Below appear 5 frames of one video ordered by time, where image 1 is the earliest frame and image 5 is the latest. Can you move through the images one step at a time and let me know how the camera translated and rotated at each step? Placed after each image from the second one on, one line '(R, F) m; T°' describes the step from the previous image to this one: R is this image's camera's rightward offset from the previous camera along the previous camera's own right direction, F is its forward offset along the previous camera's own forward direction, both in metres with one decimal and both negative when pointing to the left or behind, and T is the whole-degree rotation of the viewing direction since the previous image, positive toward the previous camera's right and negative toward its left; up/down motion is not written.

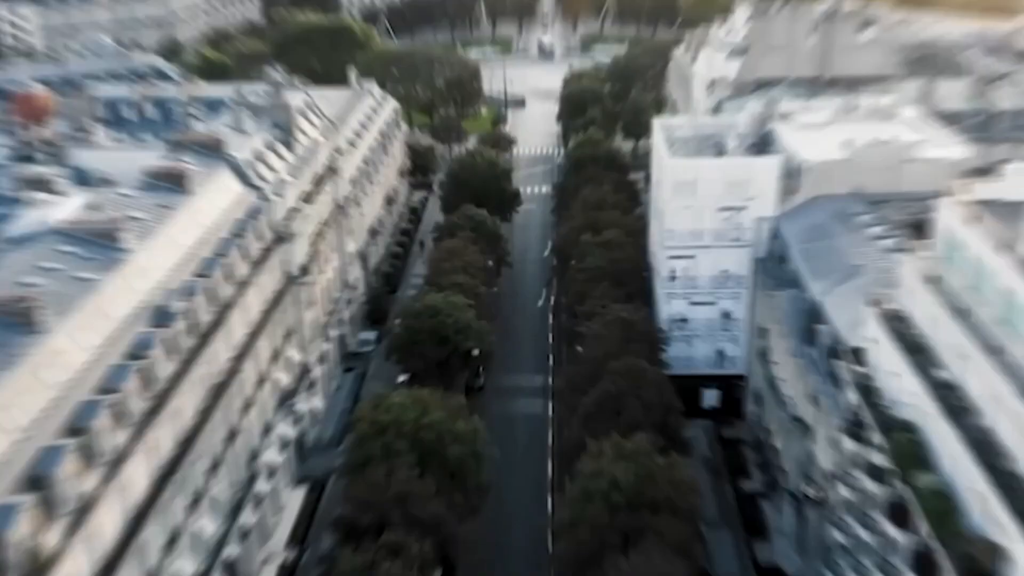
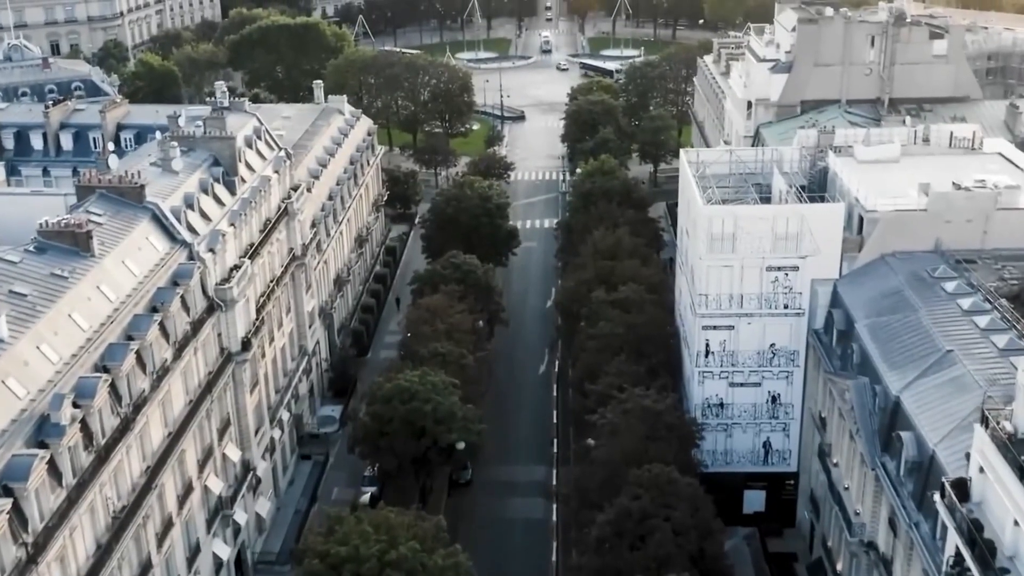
(+0.2, +4.6) m; 0°
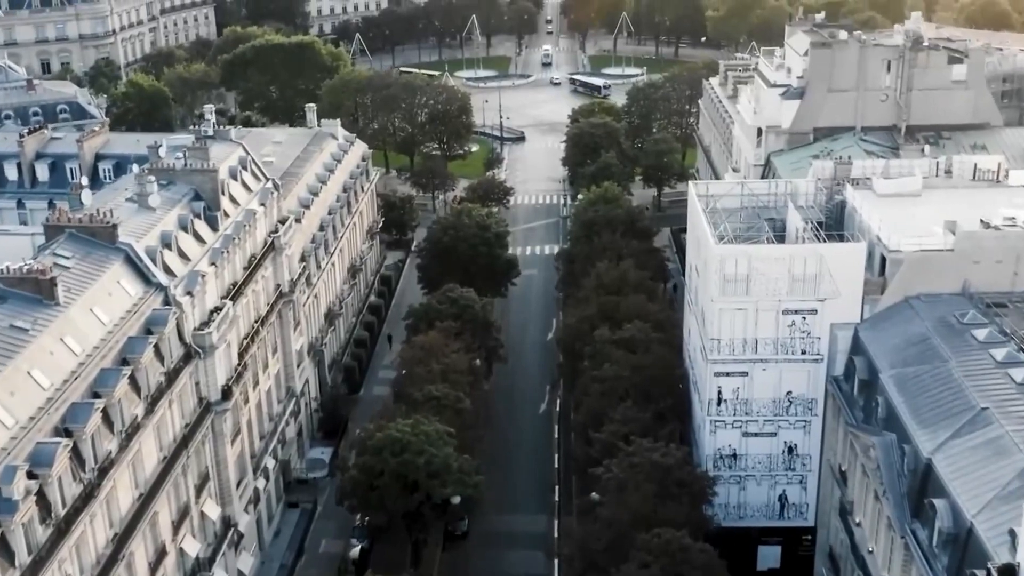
(0.0, +1.2) m; 0°
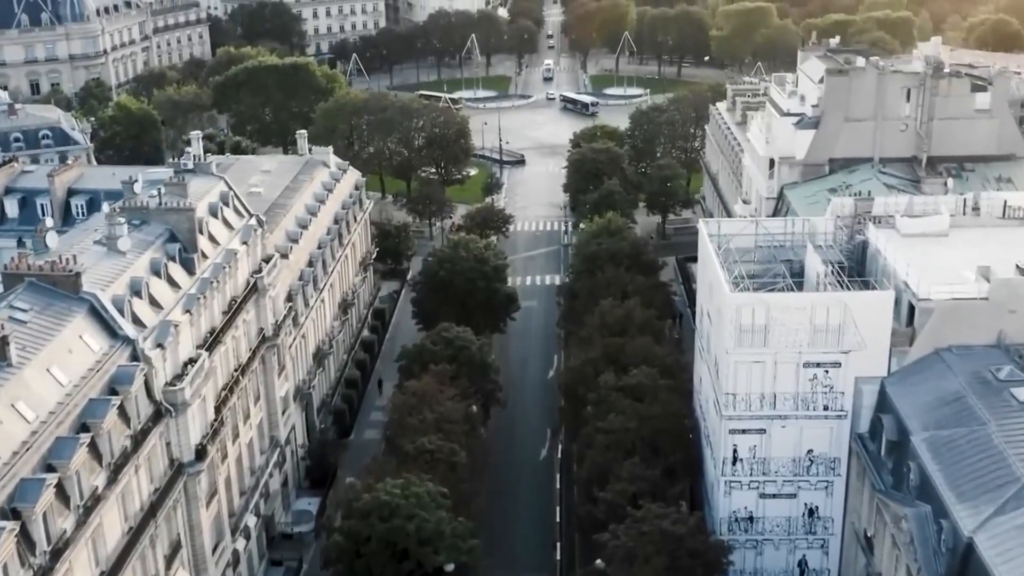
(0.0, +1.3) m; 0°
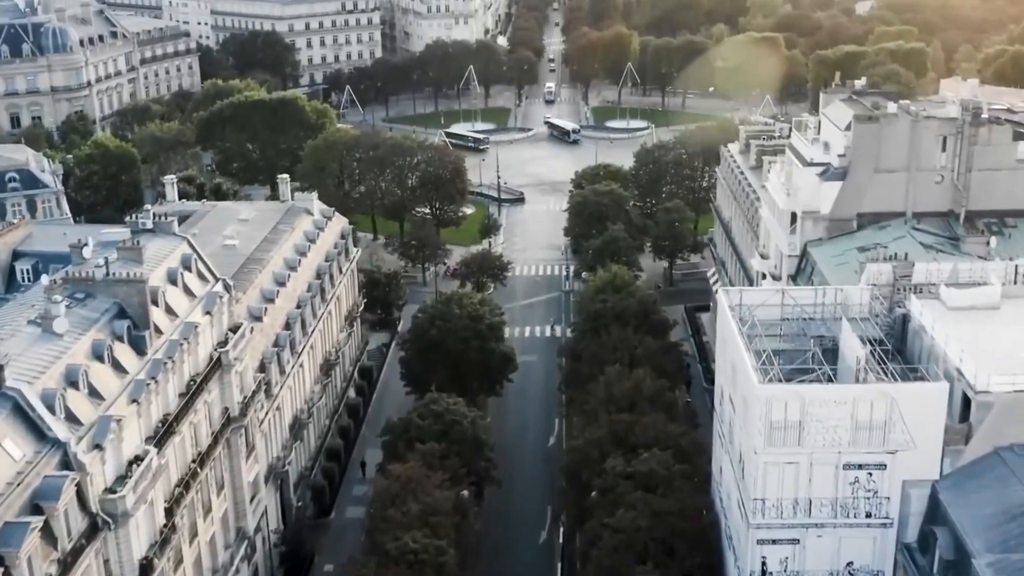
(+0.1, +2.1) m; 0°
